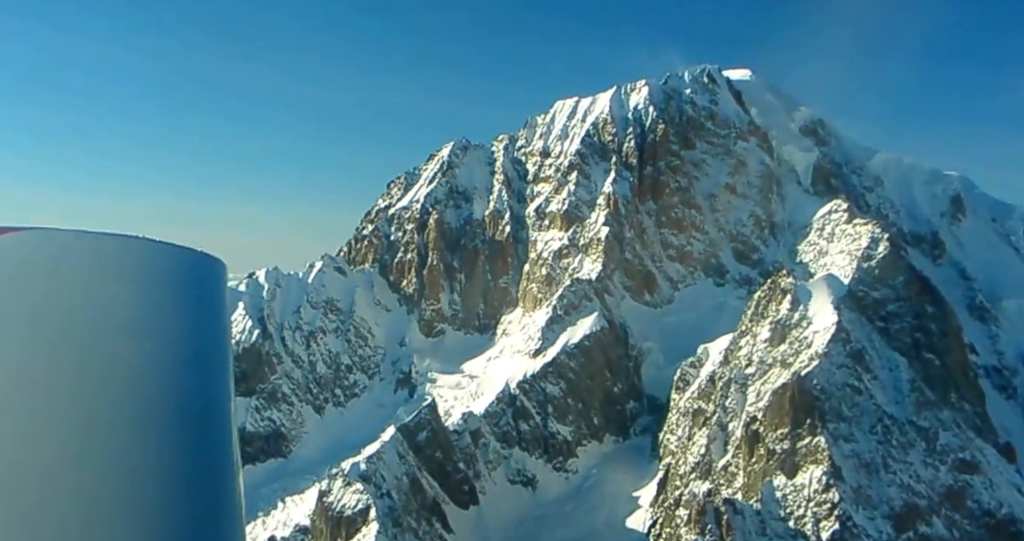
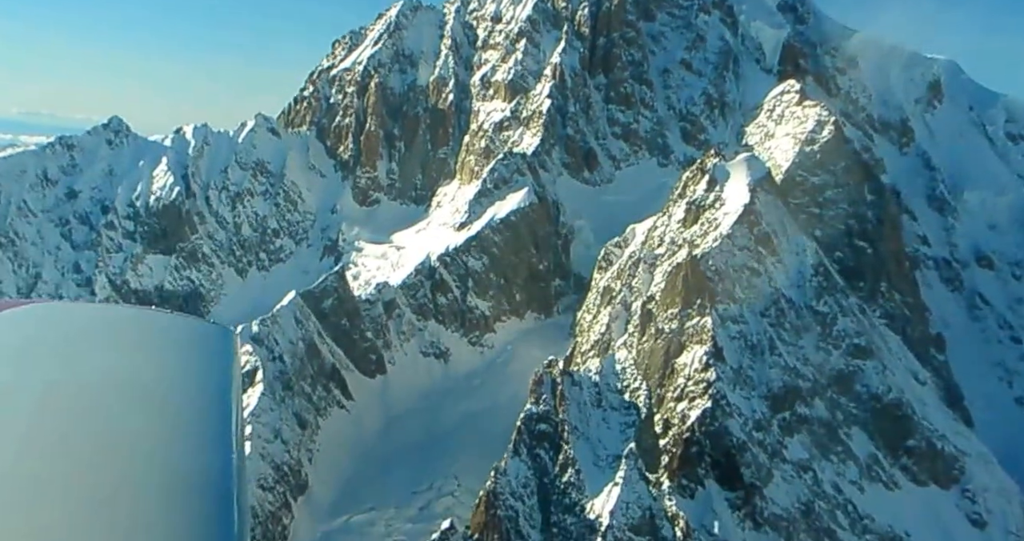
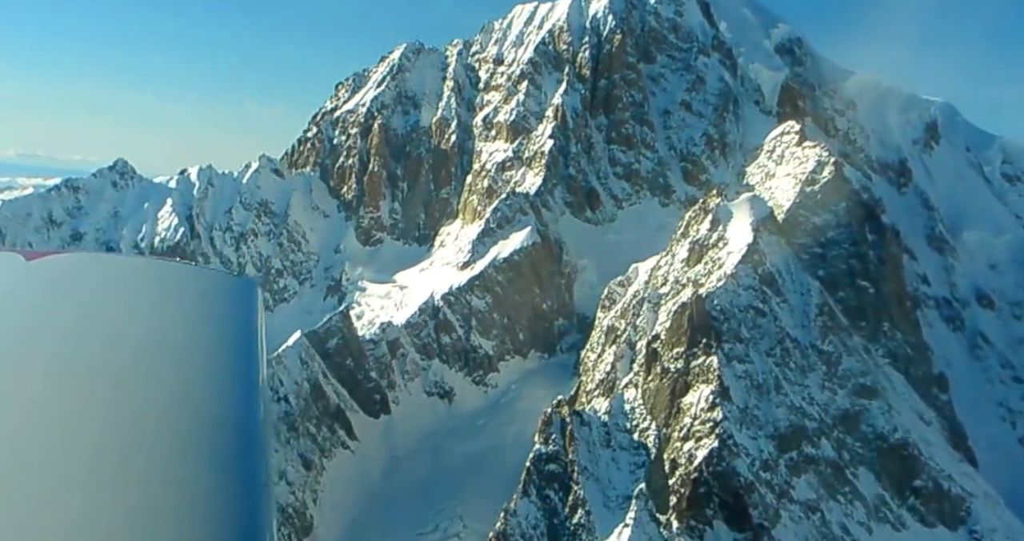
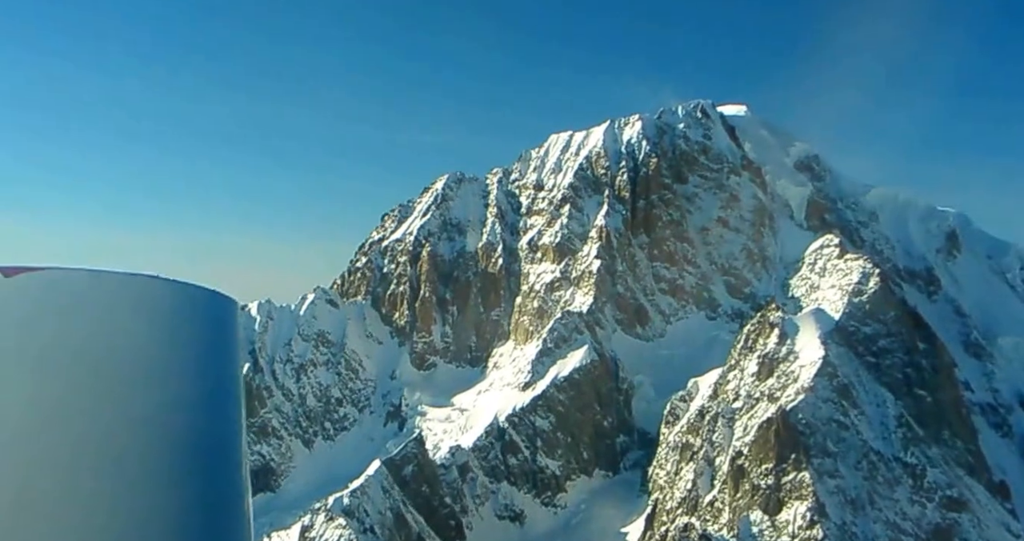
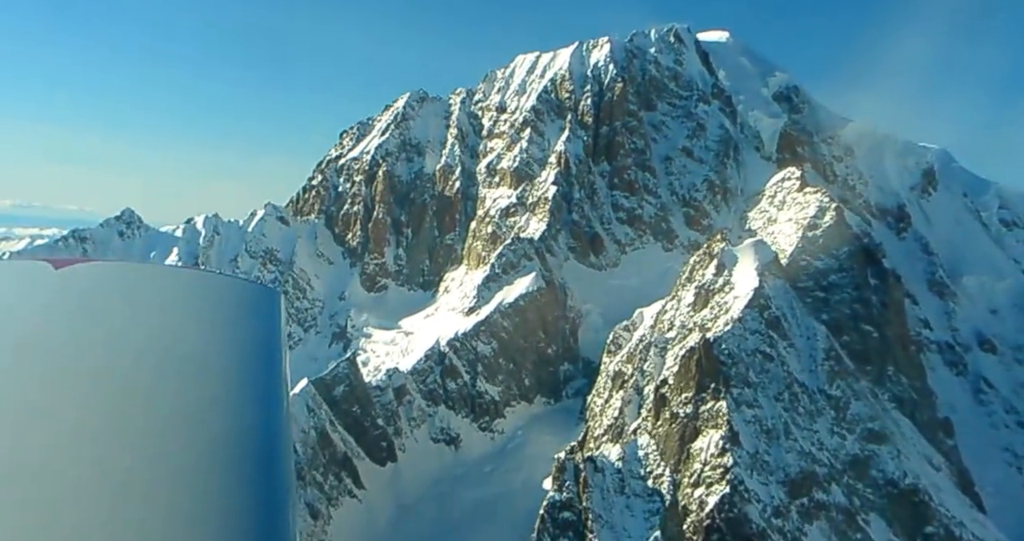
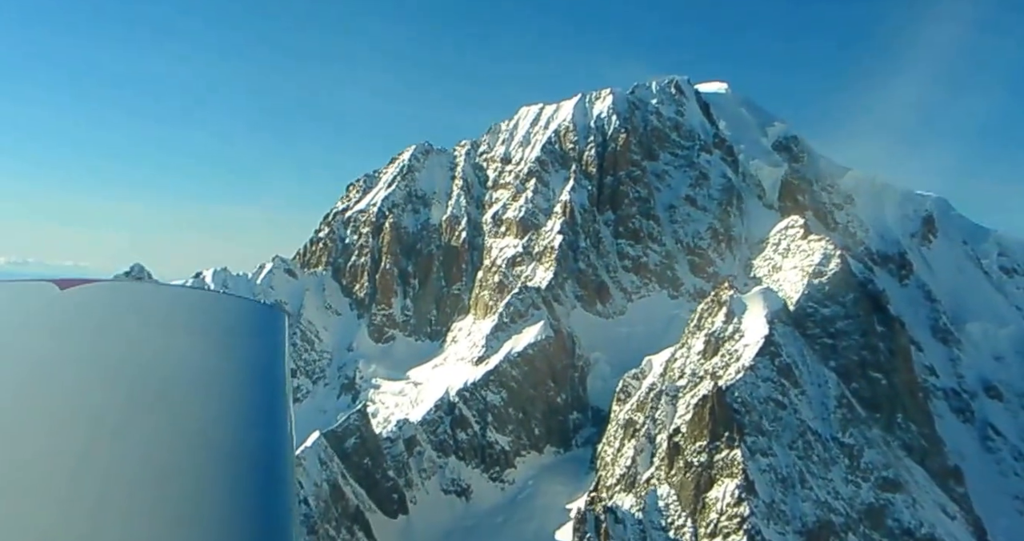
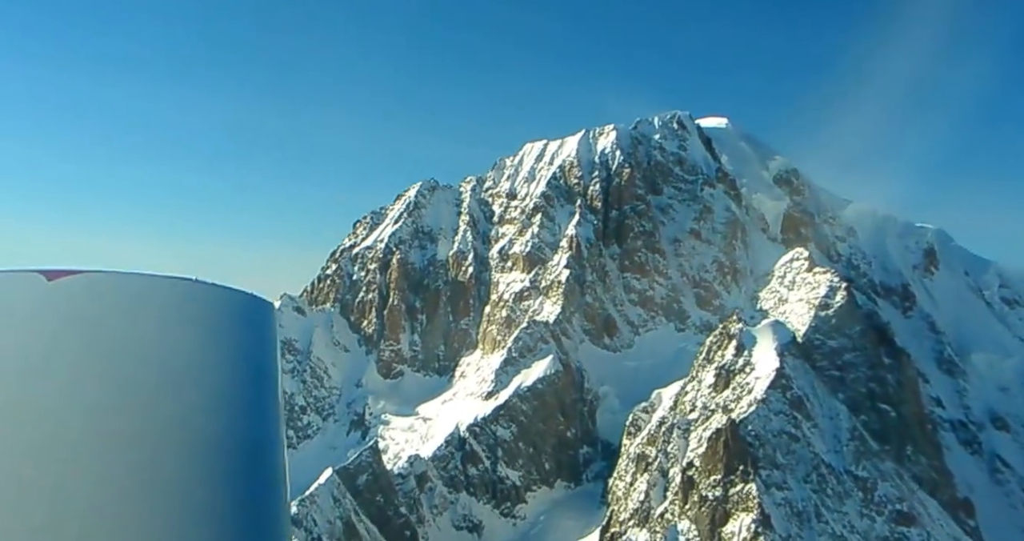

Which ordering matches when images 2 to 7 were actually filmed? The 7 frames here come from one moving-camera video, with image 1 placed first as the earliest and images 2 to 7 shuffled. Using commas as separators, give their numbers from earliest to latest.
4, 7, 6, 5, 3, 2
